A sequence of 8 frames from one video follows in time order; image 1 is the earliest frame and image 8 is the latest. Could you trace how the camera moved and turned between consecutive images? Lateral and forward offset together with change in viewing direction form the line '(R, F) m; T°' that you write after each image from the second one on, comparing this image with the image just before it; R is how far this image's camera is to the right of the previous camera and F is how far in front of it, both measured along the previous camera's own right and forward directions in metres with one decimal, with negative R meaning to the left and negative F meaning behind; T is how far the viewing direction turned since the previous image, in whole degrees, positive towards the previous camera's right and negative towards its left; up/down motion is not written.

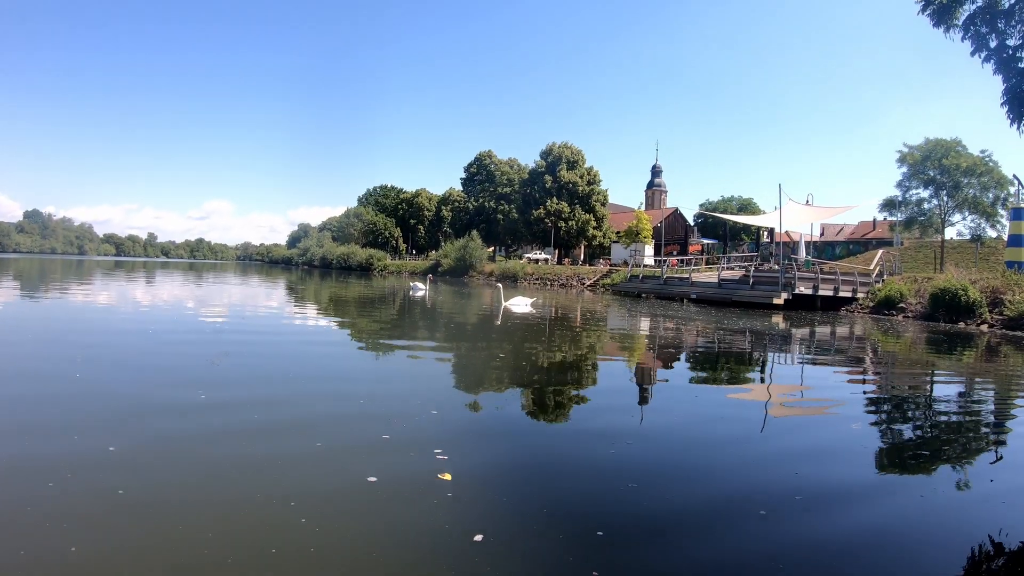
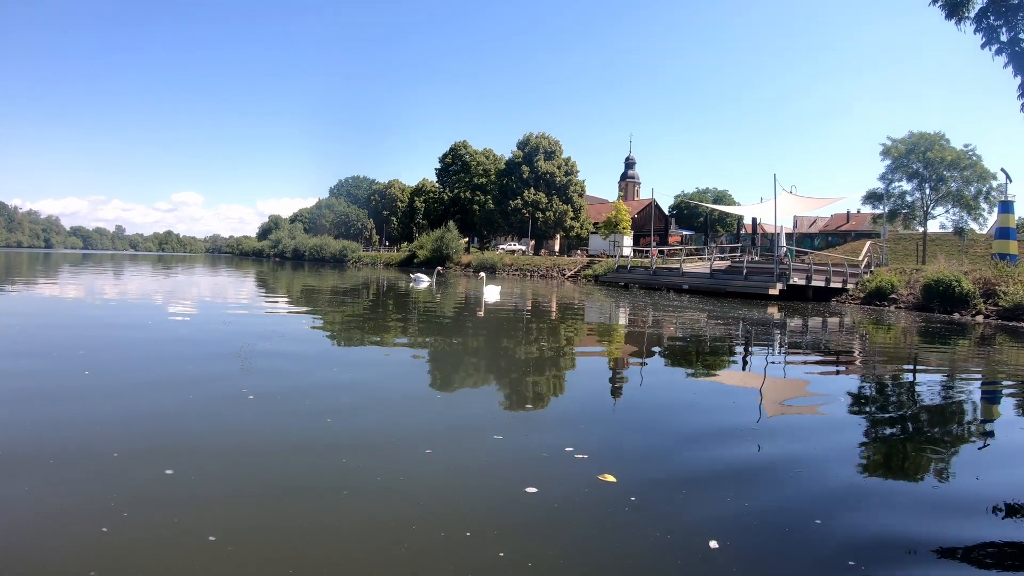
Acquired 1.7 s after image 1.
(-0.3, +0.1) m; +2°
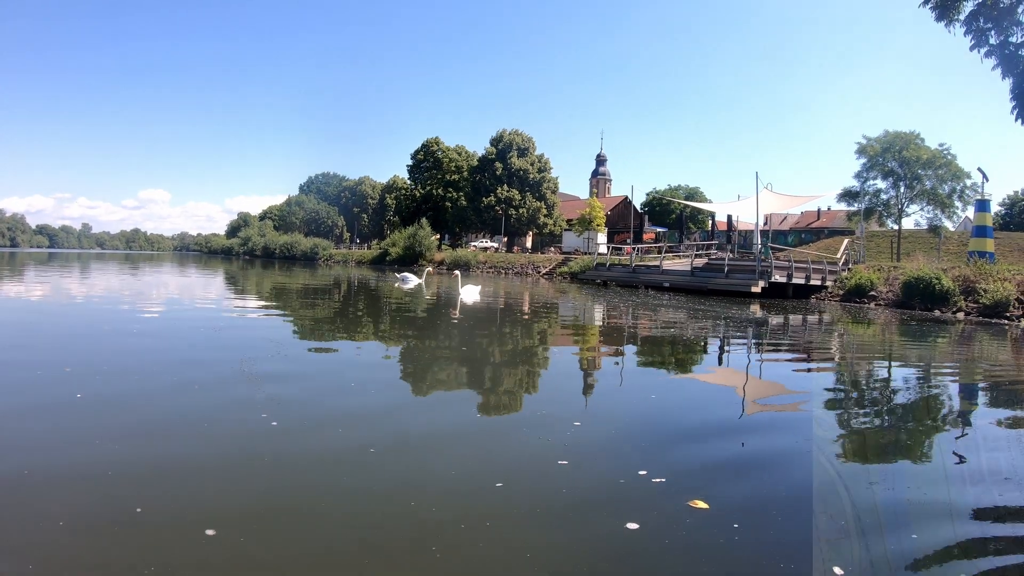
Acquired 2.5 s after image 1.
(-0.1, +0.2) m; +2°
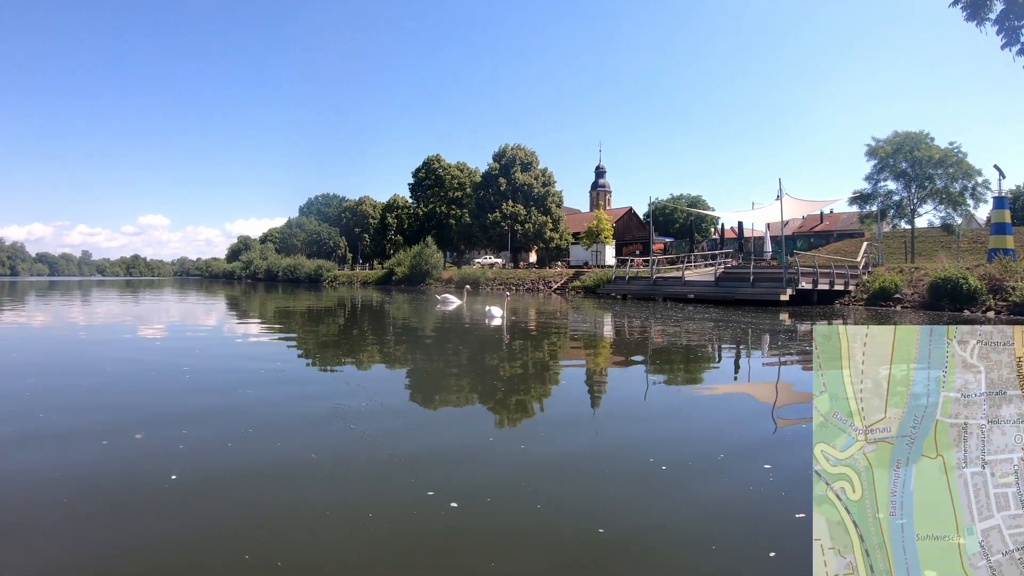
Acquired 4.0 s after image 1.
(-0.3, 0.0) m; -1°
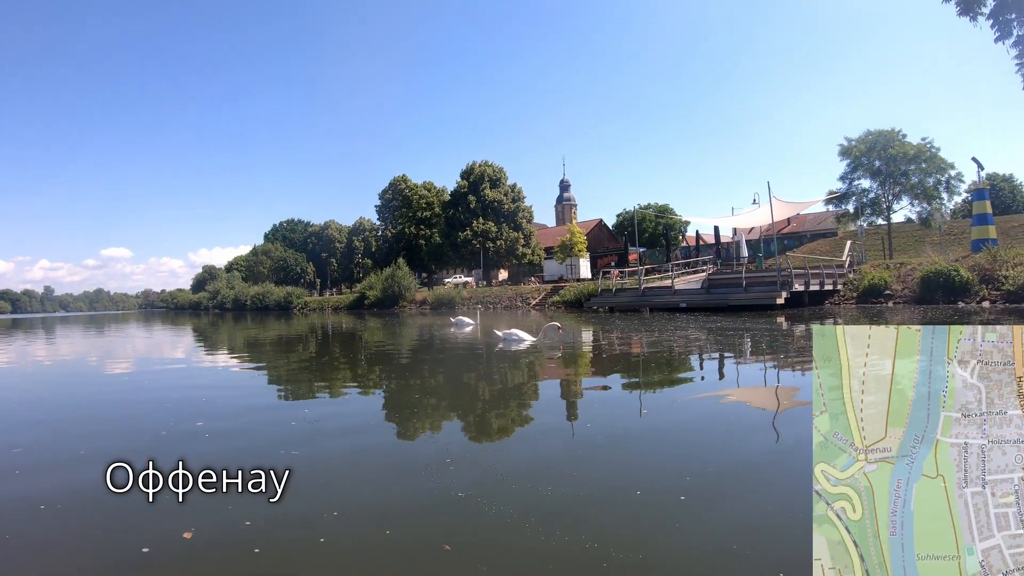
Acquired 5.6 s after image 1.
(-0.3, +0.2) m; +2°
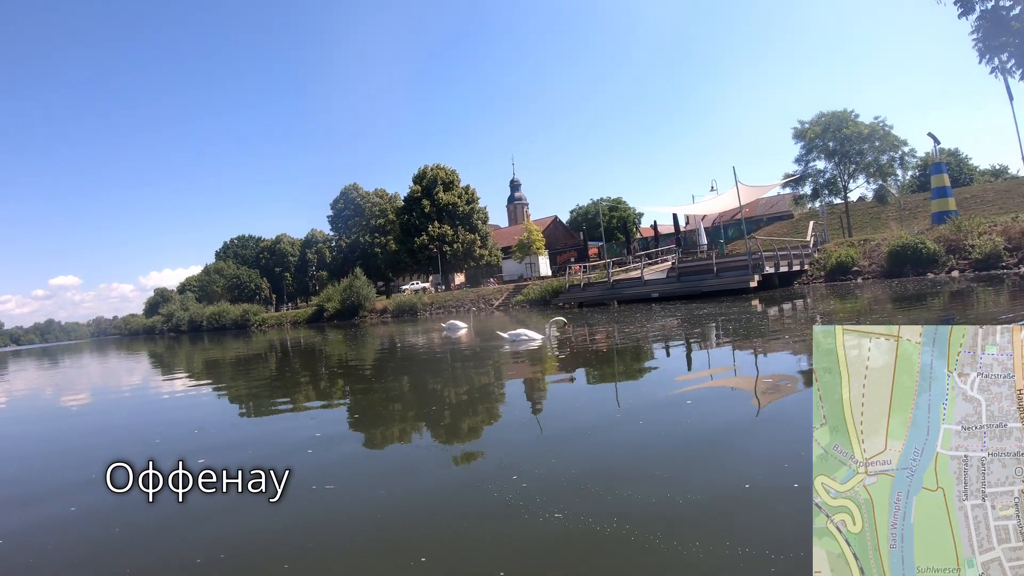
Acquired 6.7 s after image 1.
(-0.2, +0.3) m; +4°
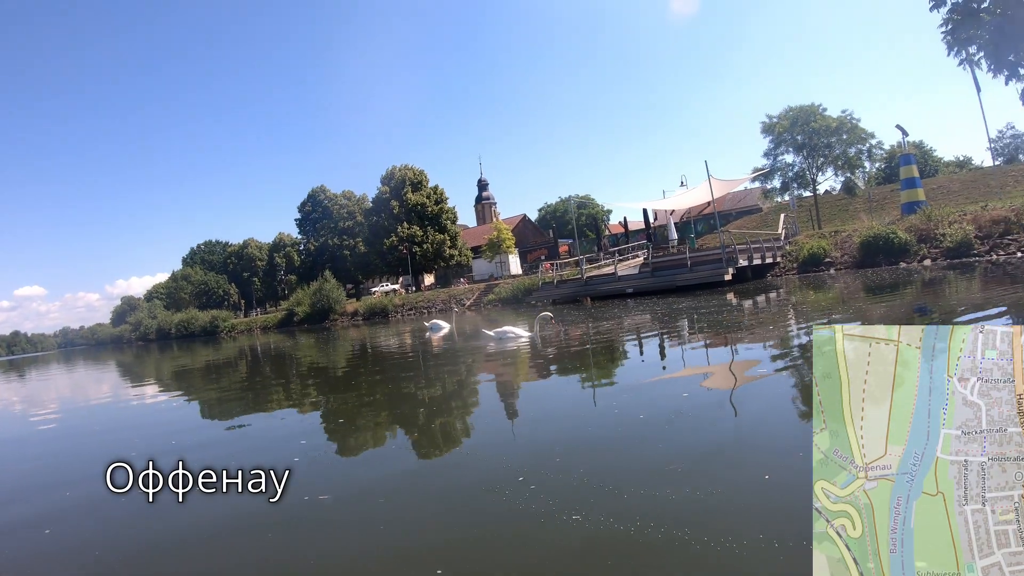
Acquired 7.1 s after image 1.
(+0.1, +0.3) m; +3°
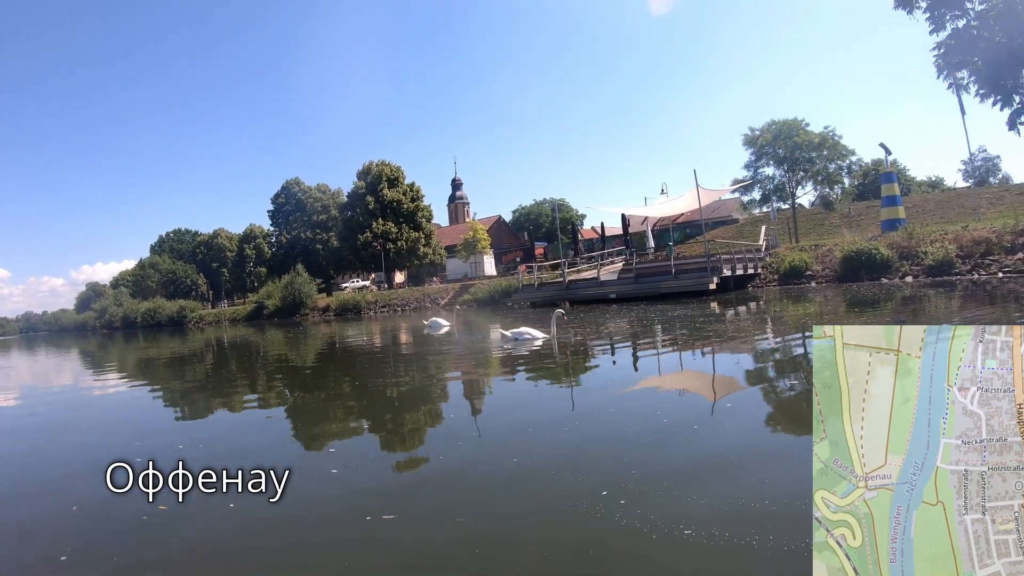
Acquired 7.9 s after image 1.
(-0.2, +0.1) m; +3°
